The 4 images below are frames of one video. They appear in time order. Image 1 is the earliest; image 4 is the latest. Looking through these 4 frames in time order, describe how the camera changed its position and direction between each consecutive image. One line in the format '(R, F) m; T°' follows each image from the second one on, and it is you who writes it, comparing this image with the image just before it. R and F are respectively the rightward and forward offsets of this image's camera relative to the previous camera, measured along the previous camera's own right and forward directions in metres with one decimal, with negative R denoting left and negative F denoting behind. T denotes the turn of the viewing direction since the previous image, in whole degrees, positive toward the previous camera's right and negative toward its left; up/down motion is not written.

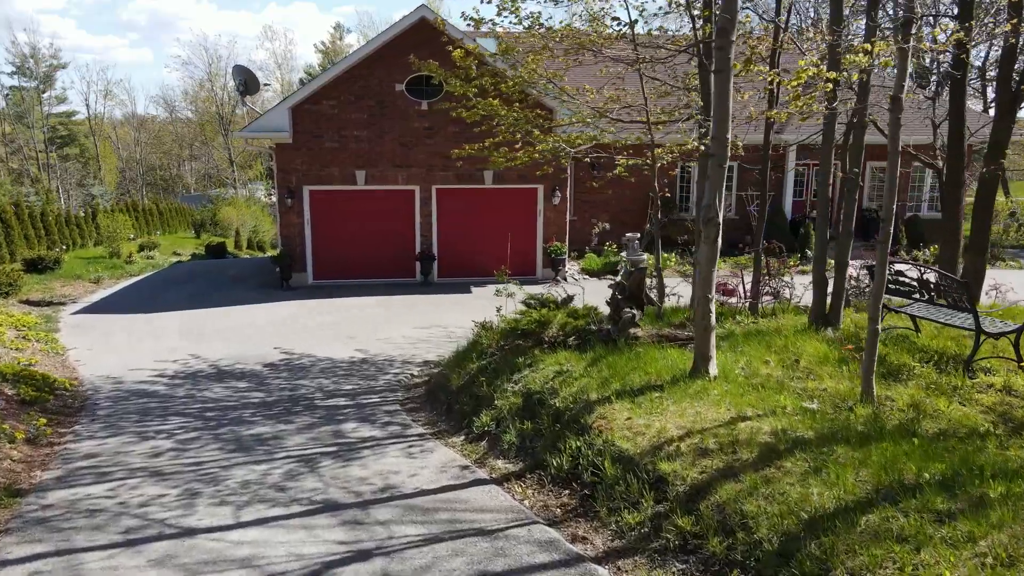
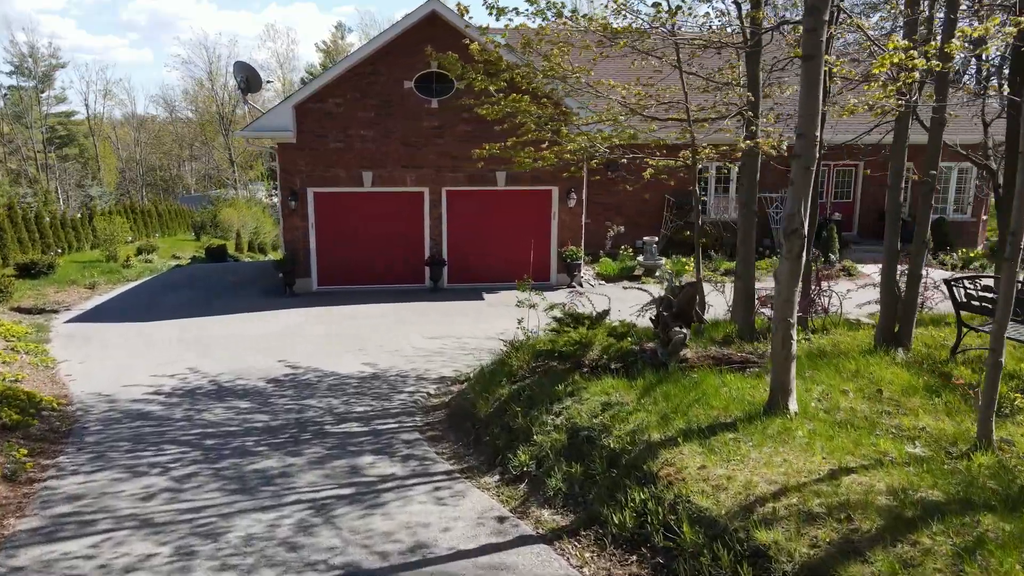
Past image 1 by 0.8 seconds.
(-0.3, +0.7) m; 0°
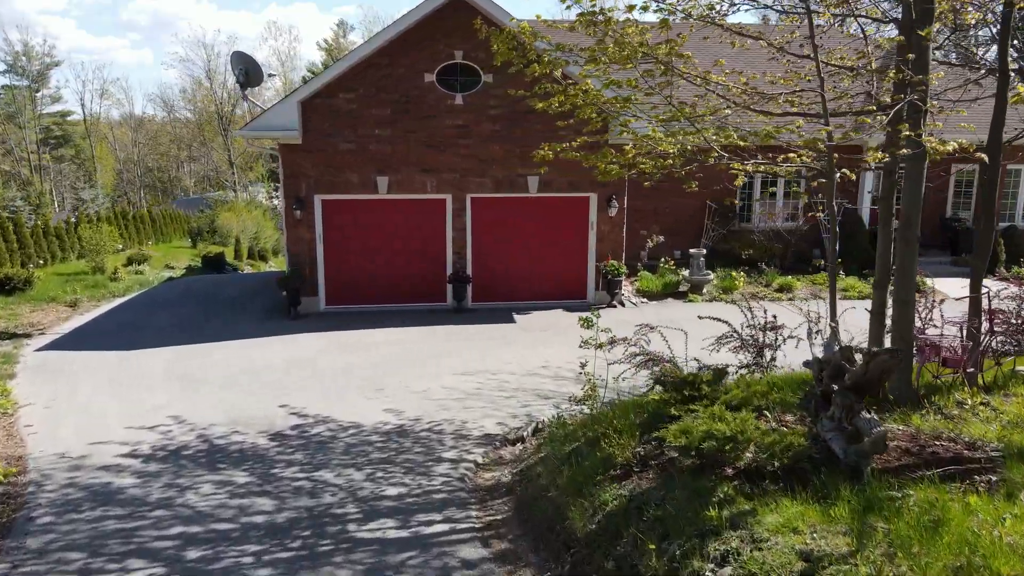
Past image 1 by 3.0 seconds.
(-0.6, +1.7) m; 0°
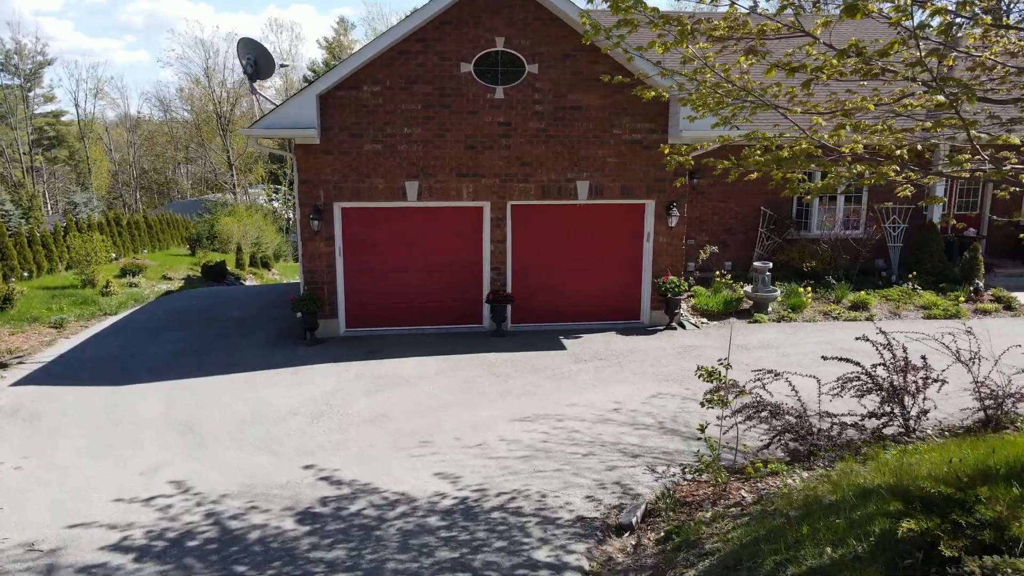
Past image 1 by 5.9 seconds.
(-0.7, +1.6) m; 0°
